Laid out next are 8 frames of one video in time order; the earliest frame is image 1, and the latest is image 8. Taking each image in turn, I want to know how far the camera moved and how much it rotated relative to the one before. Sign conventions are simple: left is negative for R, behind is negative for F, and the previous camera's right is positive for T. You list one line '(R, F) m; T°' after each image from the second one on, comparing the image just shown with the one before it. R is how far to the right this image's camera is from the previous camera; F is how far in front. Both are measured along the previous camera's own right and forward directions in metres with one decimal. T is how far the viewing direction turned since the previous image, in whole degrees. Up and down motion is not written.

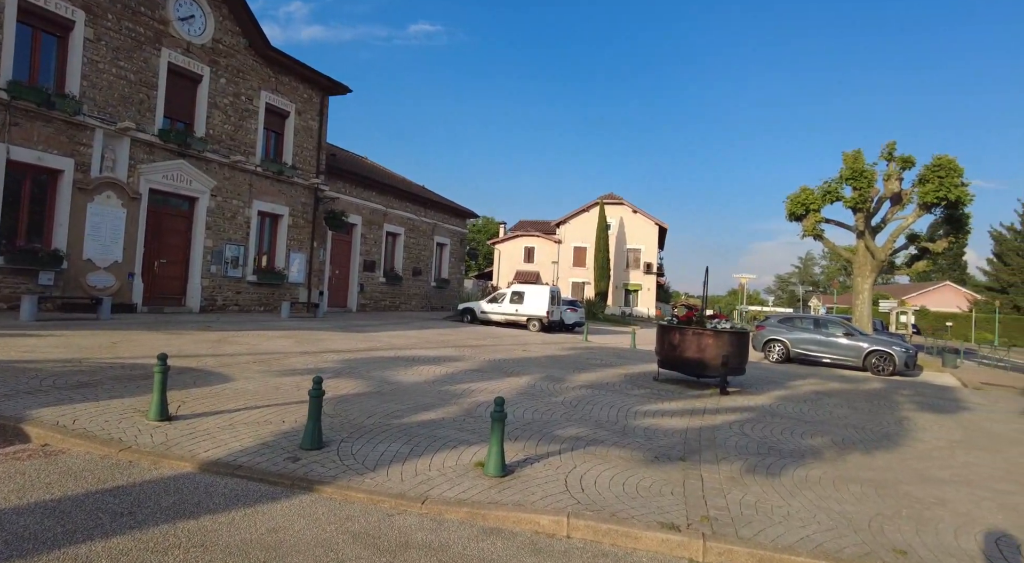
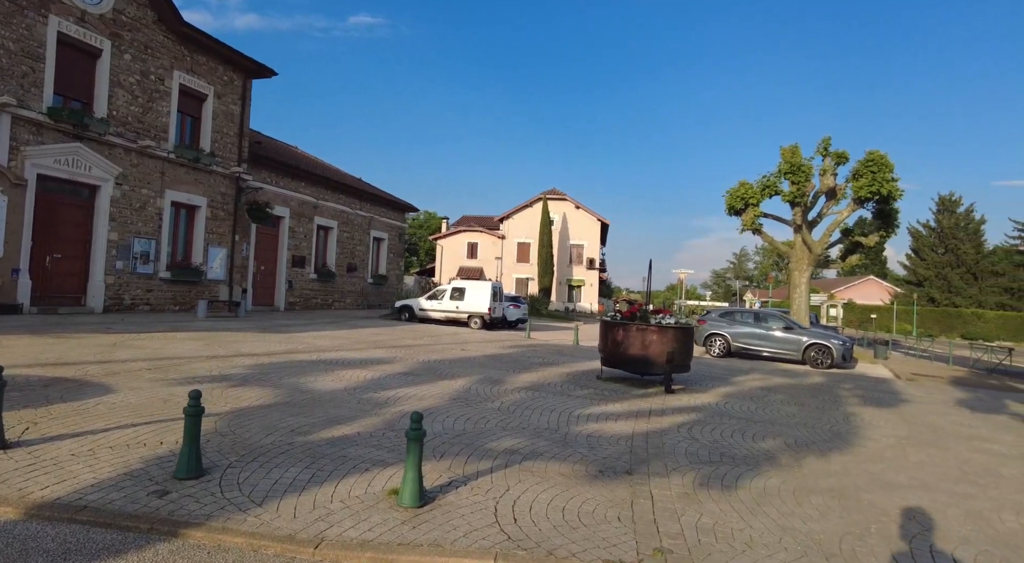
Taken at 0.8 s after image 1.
(+0.2, +0.7) m; +5°
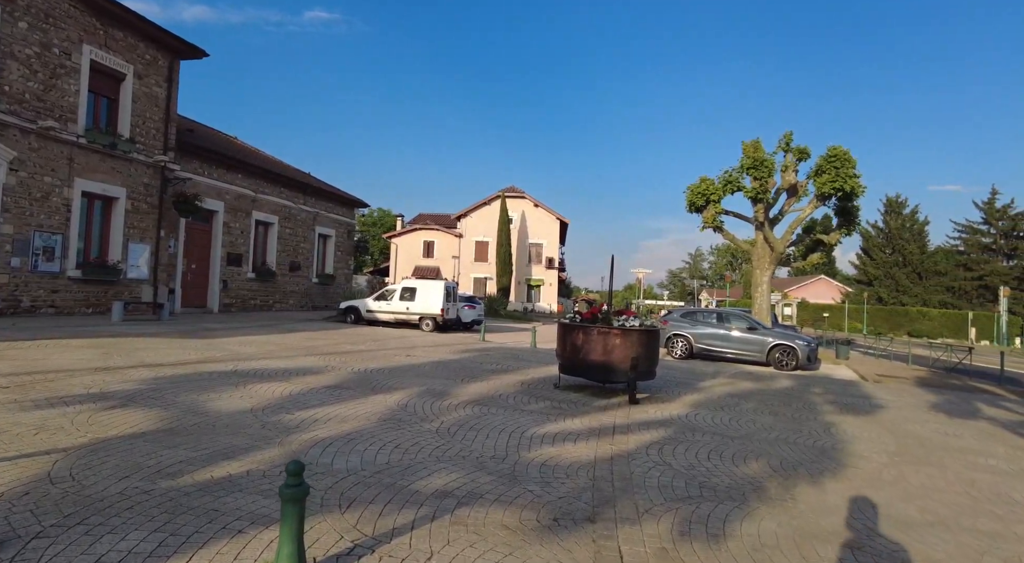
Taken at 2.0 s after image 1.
(+0.2, +1.1) m; +4°
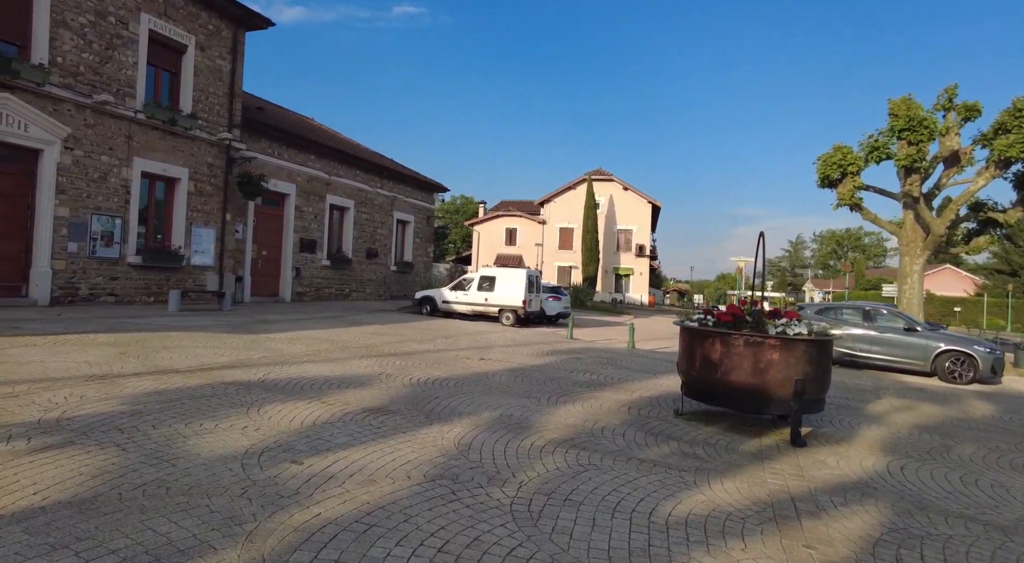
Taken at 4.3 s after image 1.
(-0.2, +2.3) m; -8°
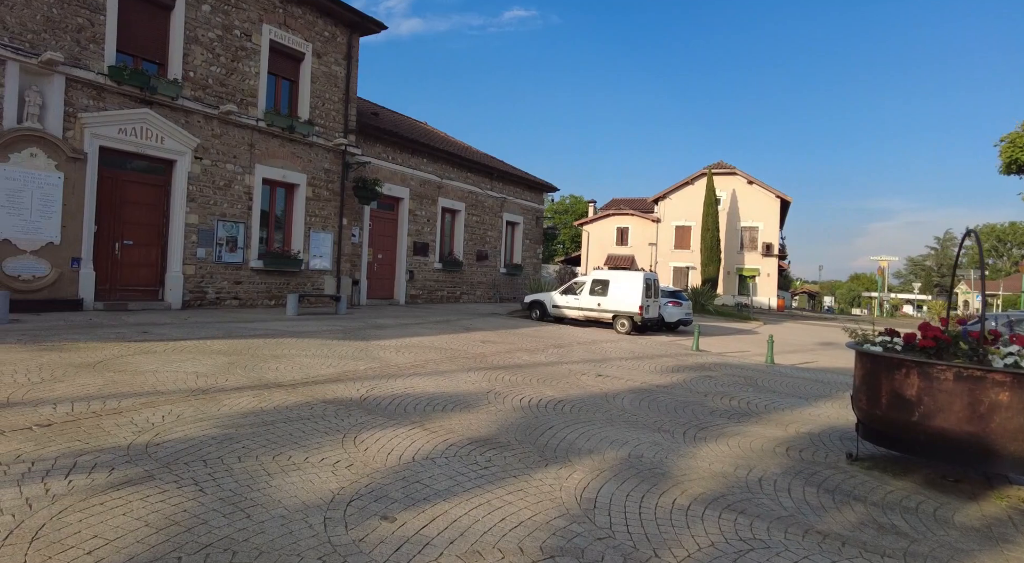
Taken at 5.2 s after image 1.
(-0.2, +0.9) m; -10°
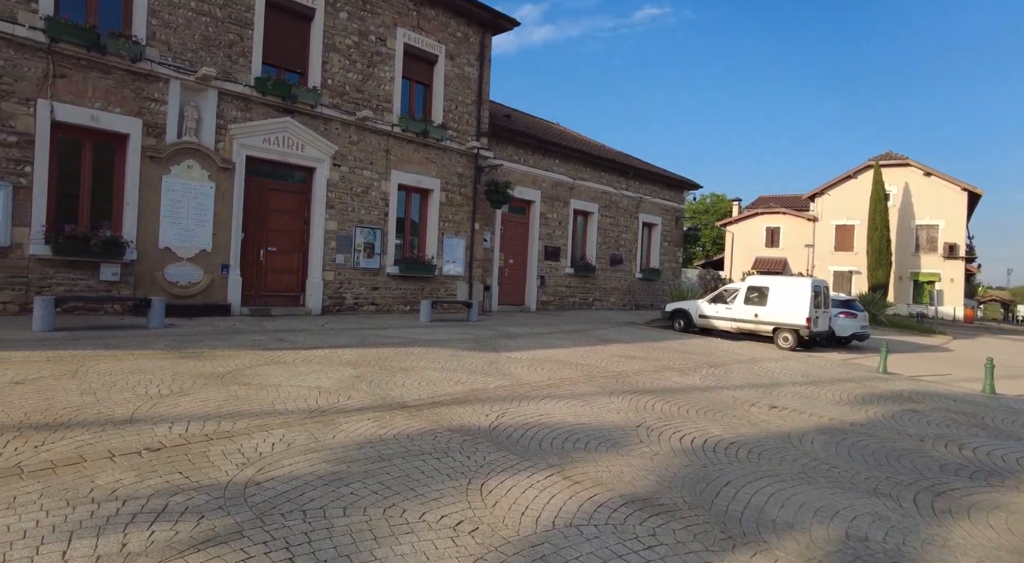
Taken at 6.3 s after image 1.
(-0.2, +1.0) m; -12°
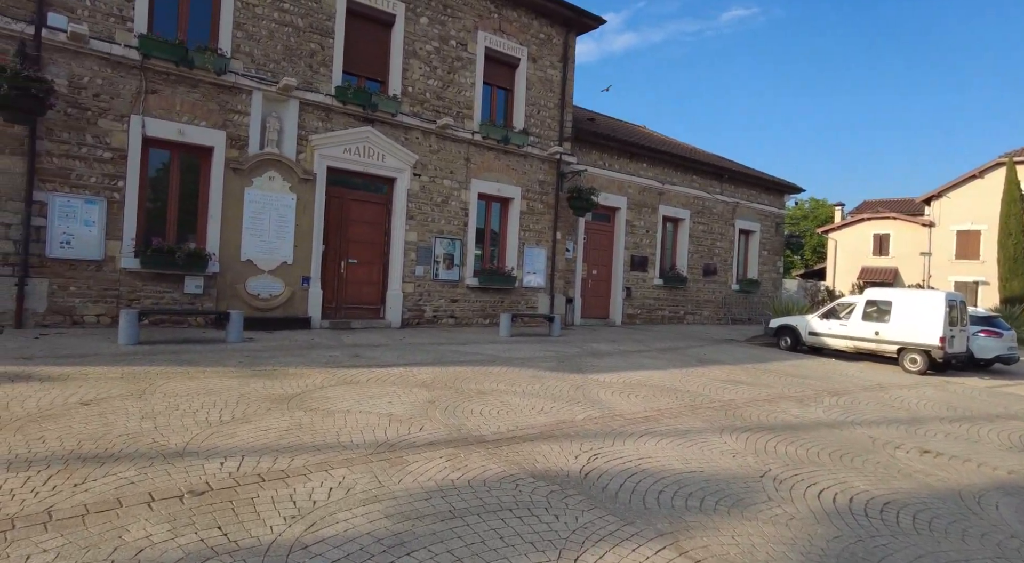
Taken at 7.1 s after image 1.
(-0.1, +0.8) m; -8°
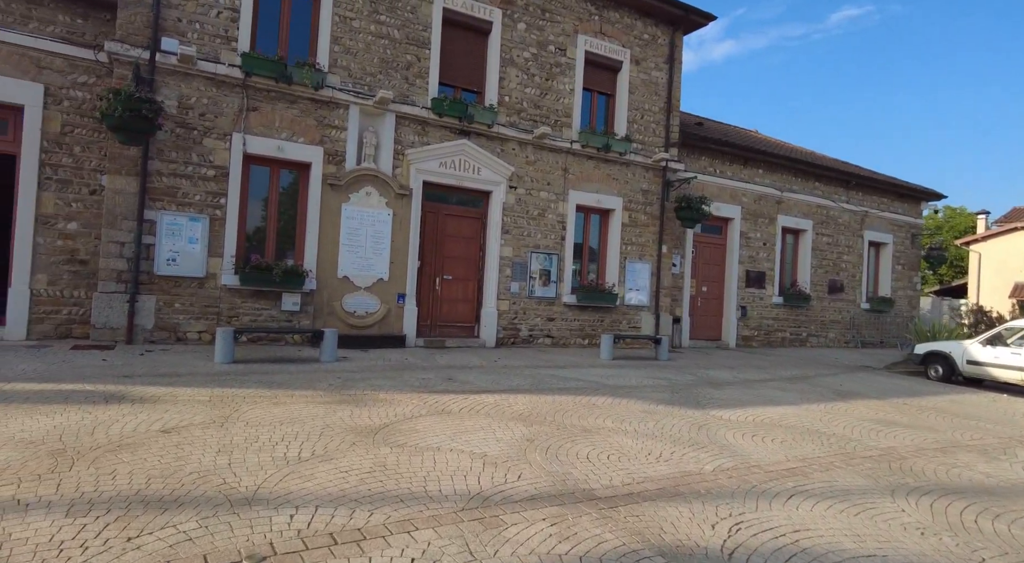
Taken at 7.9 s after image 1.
(-0.2, +0.8) m; -9°
